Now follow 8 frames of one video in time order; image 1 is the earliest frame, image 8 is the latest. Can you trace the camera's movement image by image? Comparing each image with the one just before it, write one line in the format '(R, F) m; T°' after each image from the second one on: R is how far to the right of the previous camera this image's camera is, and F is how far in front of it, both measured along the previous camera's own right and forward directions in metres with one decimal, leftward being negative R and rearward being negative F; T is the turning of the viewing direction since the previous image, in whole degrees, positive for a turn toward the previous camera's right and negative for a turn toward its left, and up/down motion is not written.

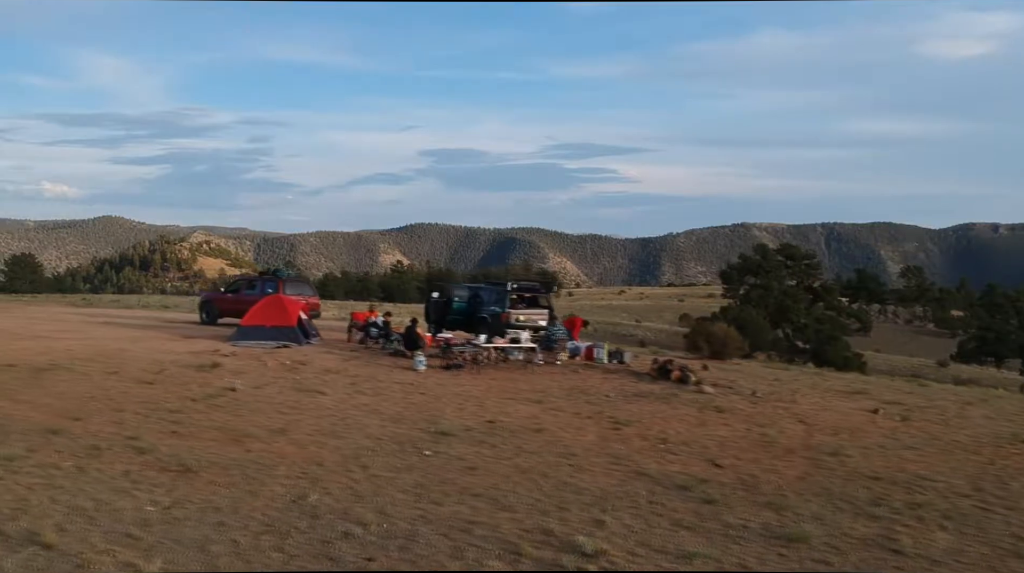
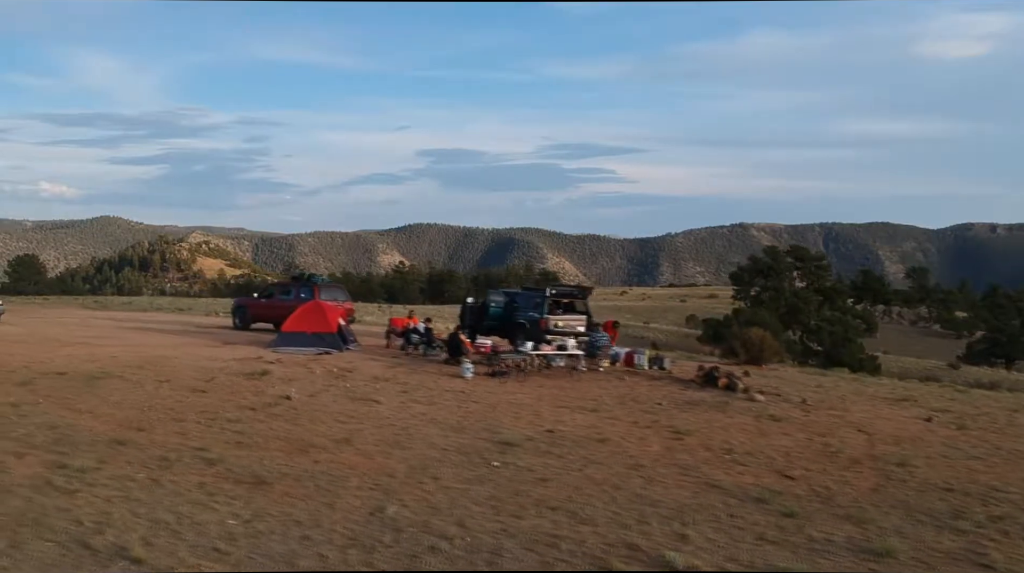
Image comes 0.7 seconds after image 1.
(-0.7, +0.1) m; 0°
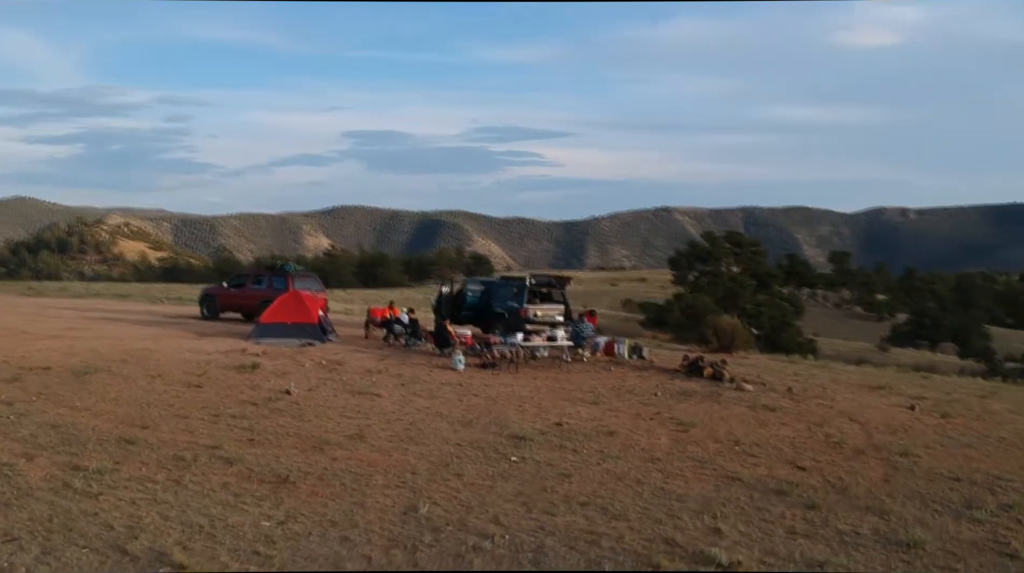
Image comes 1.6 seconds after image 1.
(-0.9, +0.1) m; +4°
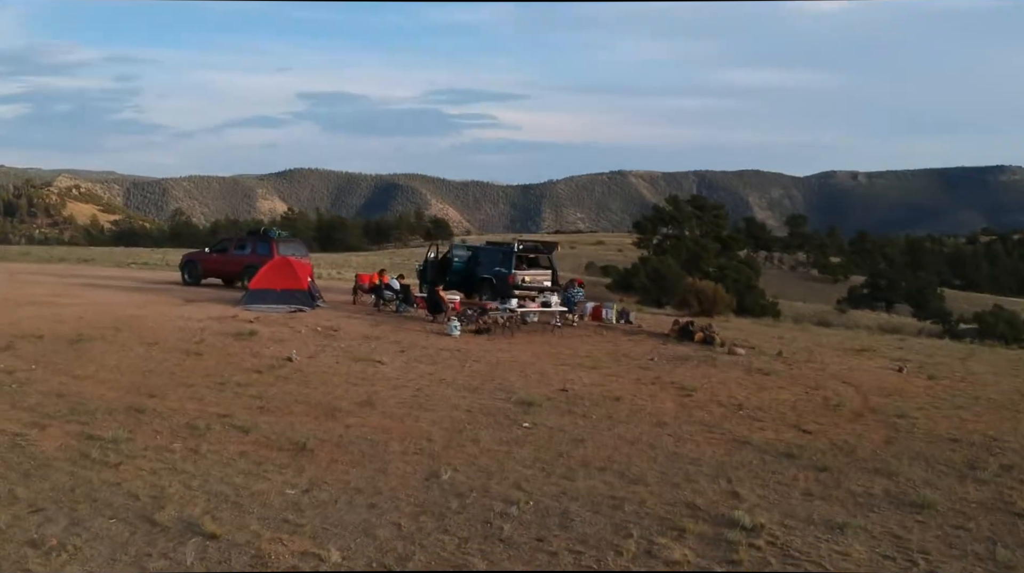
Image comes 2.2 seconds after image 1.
(-0.5, 0.0) m; +2°
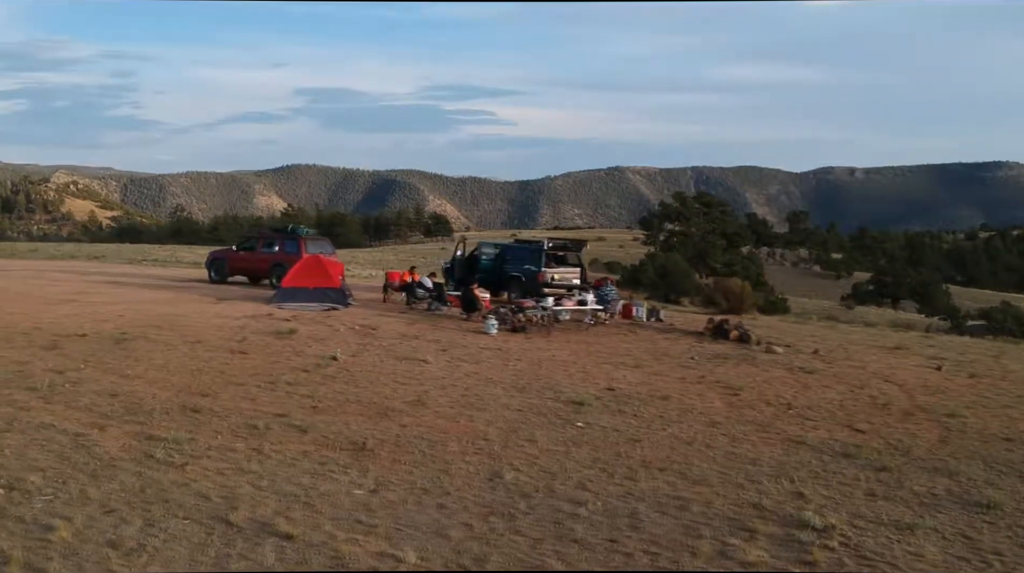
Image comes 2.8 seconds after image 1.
(-0.6, 0.0) m; 0°
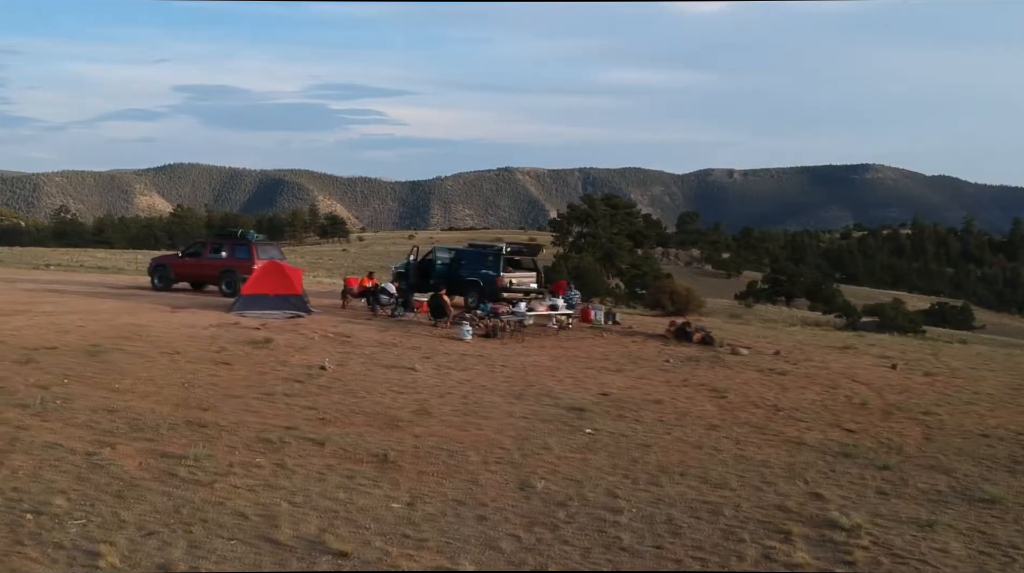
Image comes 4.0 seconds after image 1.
(-1.1, 0.0) m; +6°
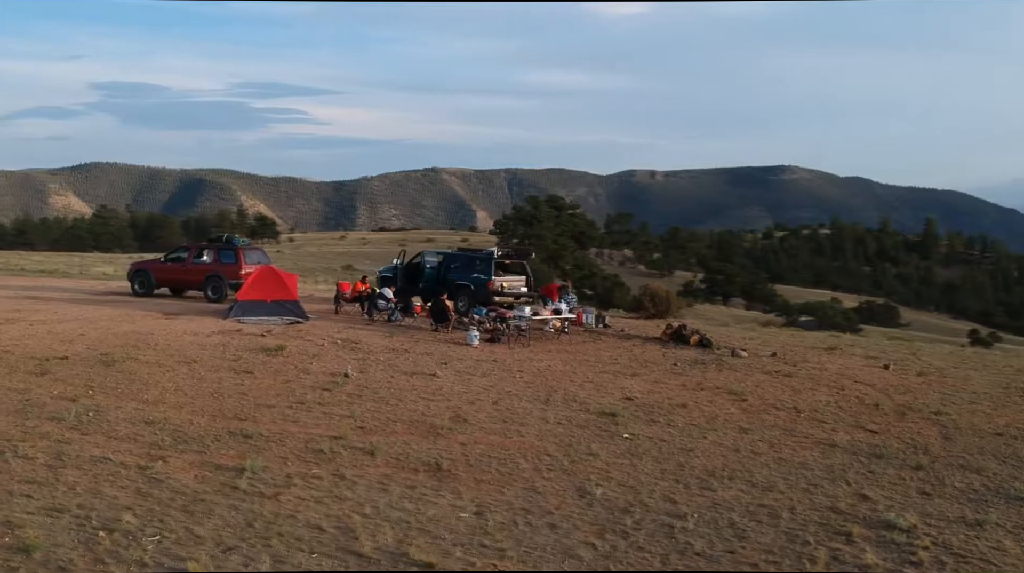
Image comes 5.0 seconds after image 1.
(-1.1, 0.0) m; +3°
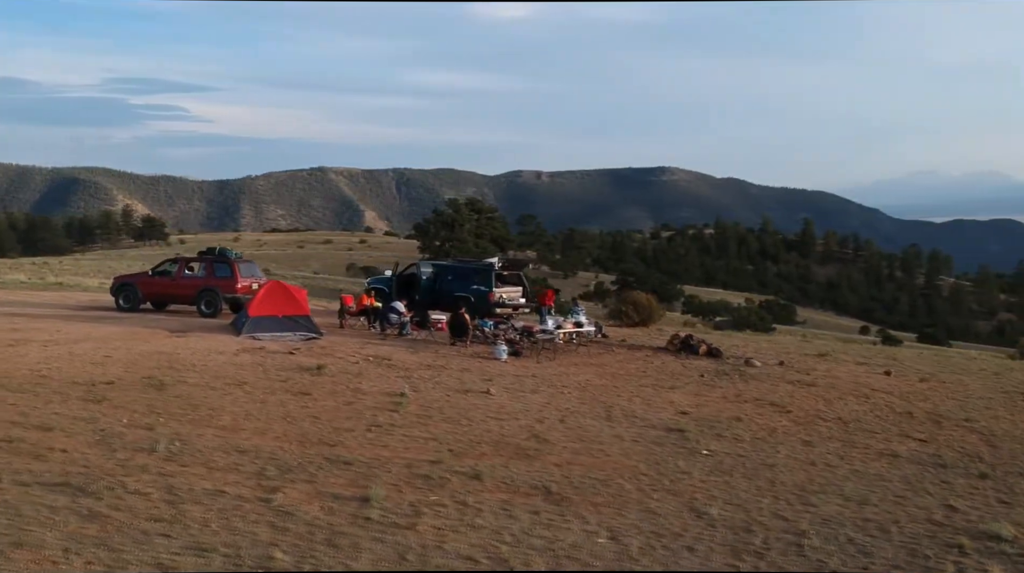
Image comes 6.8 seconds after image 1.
(-1.9, 0.0) m; +5°
